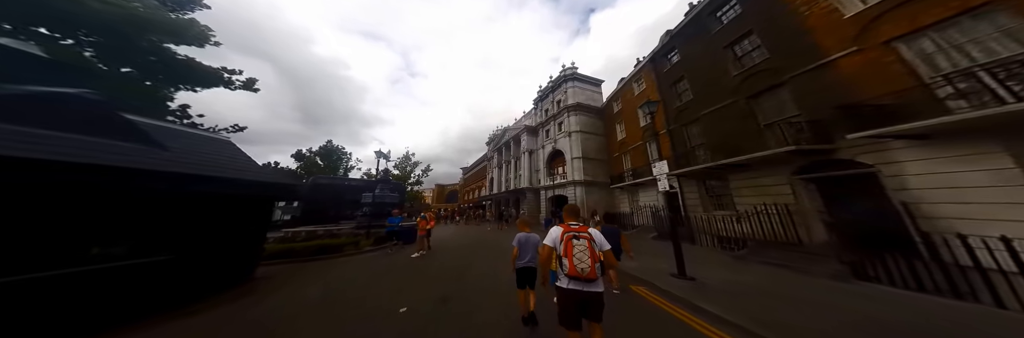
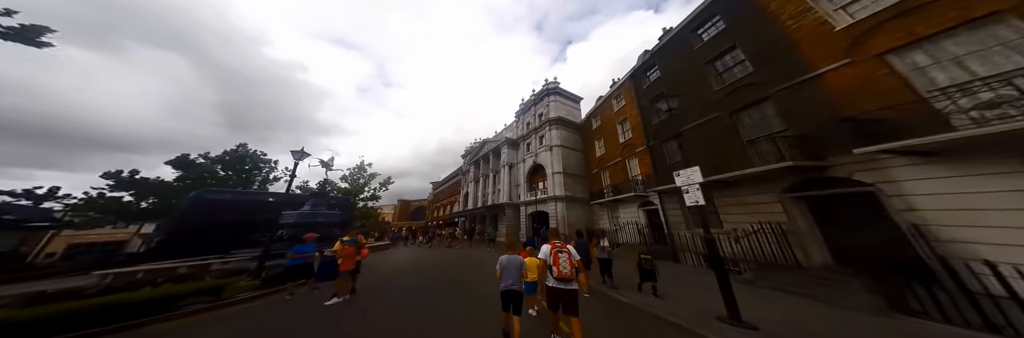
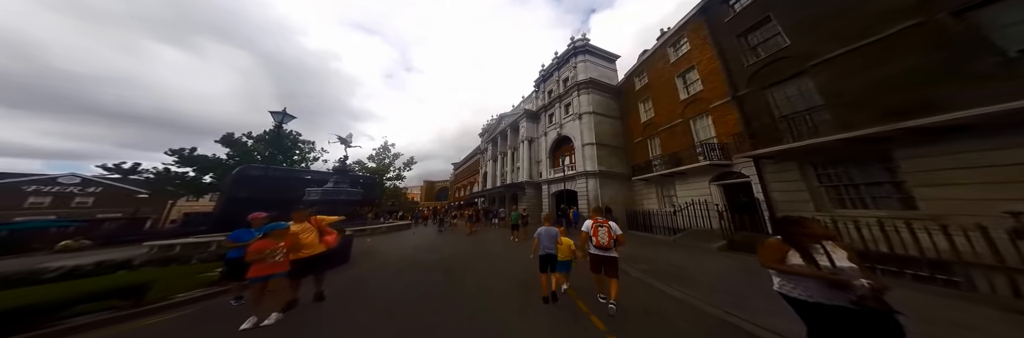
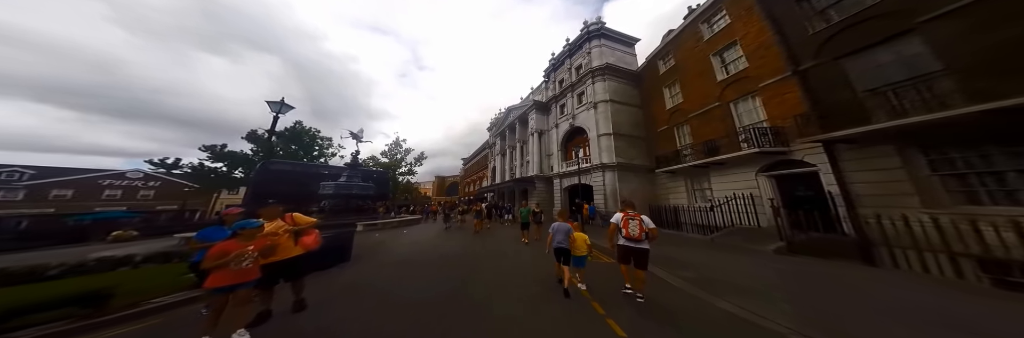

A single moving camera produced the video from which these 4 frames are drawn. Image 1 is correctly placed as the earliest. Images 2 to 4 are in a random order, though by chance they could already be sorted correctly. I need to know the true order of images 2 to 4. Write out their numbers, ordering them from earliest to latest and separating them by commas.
2, 3, 4
